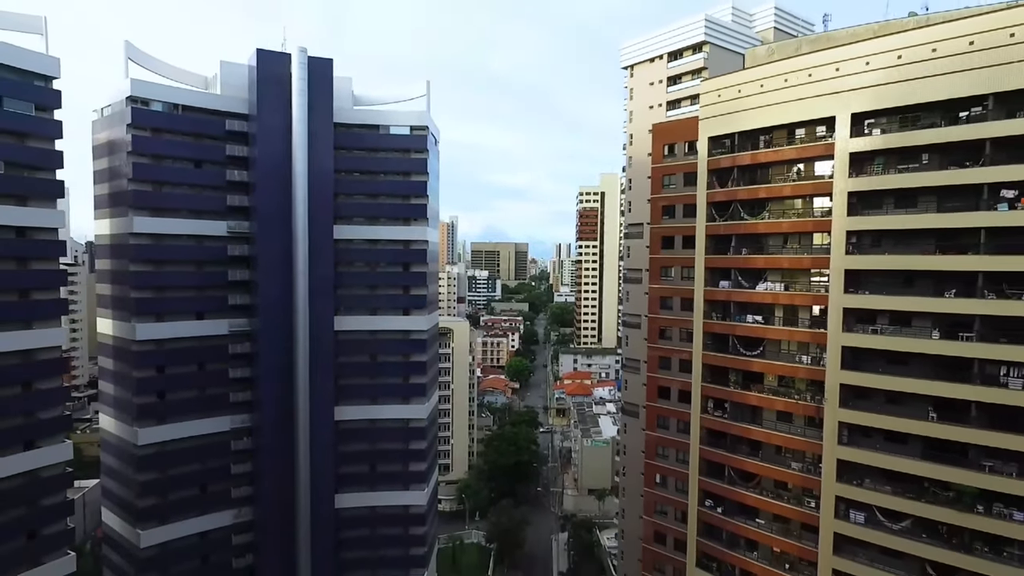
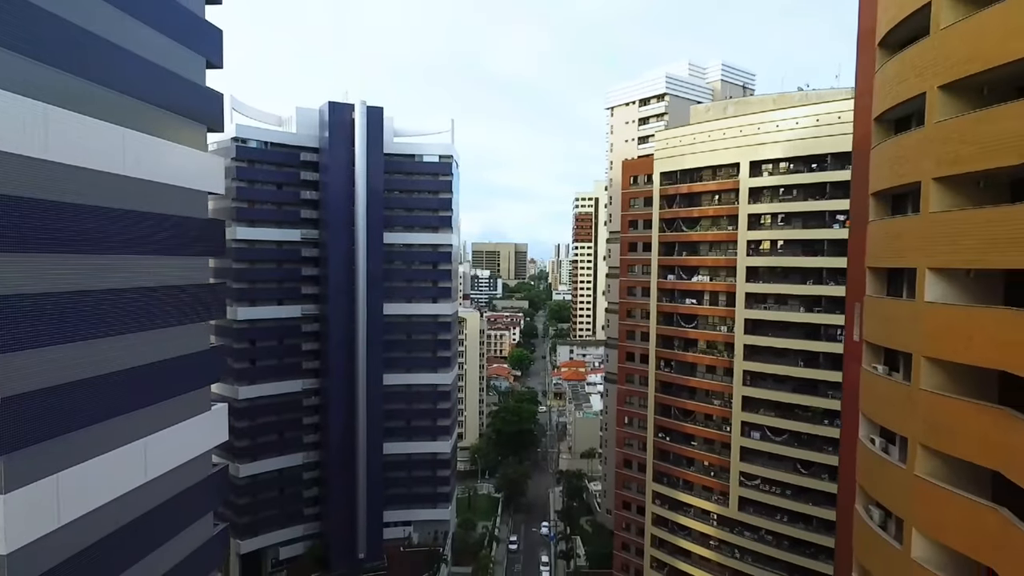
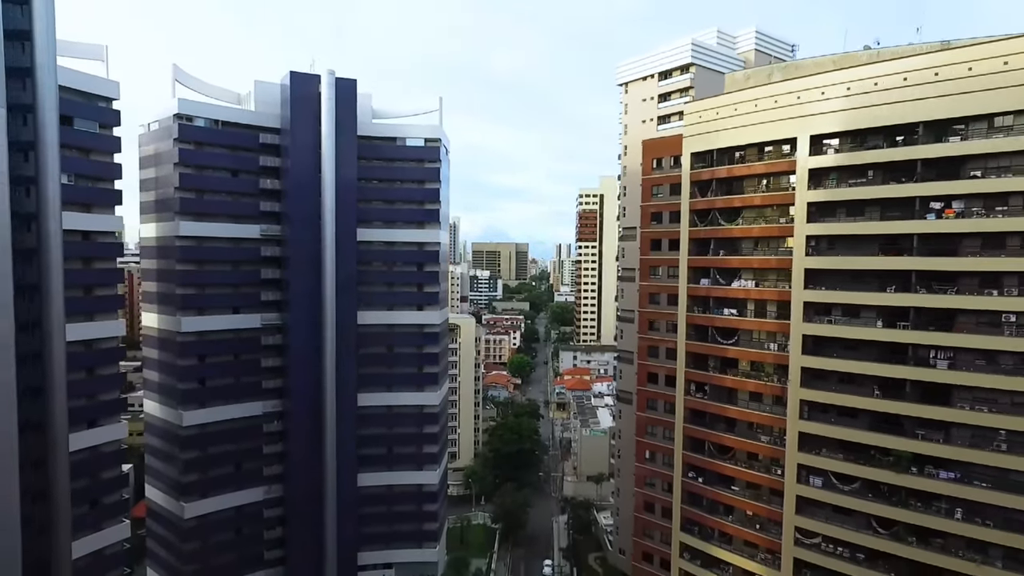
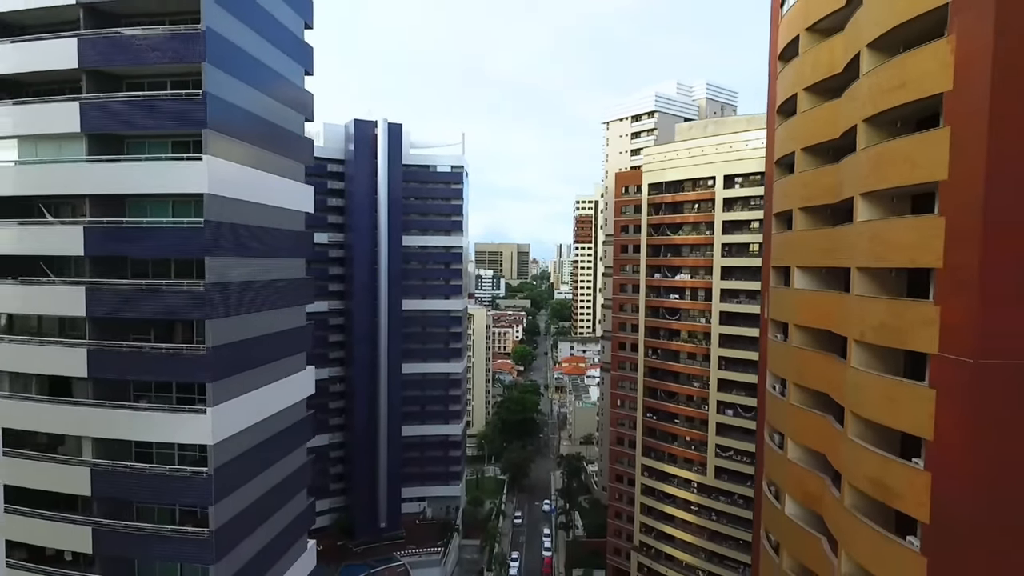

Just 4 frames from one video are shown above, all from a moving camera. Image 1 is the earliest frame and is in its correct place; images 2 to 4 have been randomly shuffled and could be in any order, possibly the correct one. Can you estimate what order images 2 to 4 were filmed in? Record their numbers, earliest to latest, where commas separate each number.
3, 2, 4
